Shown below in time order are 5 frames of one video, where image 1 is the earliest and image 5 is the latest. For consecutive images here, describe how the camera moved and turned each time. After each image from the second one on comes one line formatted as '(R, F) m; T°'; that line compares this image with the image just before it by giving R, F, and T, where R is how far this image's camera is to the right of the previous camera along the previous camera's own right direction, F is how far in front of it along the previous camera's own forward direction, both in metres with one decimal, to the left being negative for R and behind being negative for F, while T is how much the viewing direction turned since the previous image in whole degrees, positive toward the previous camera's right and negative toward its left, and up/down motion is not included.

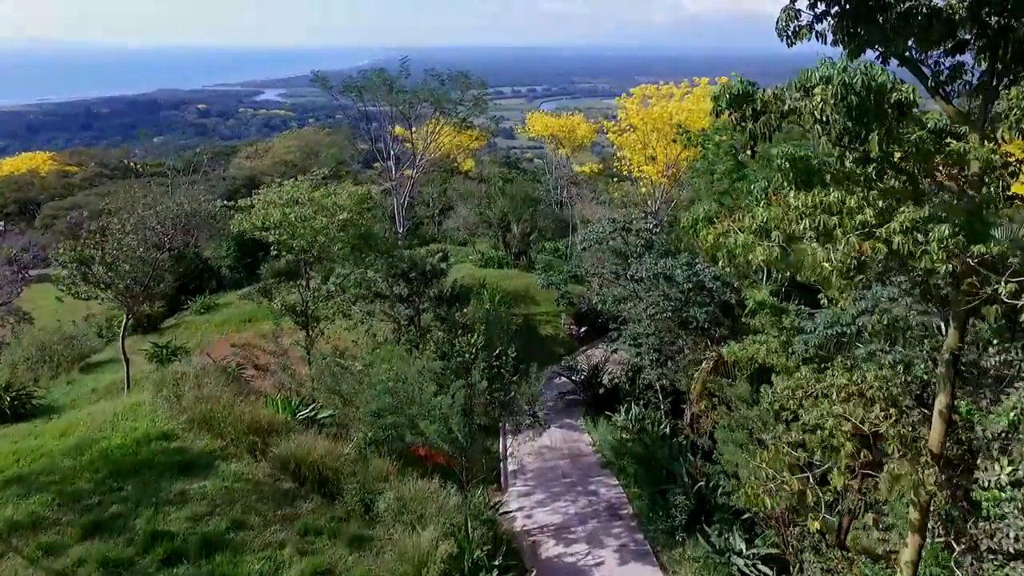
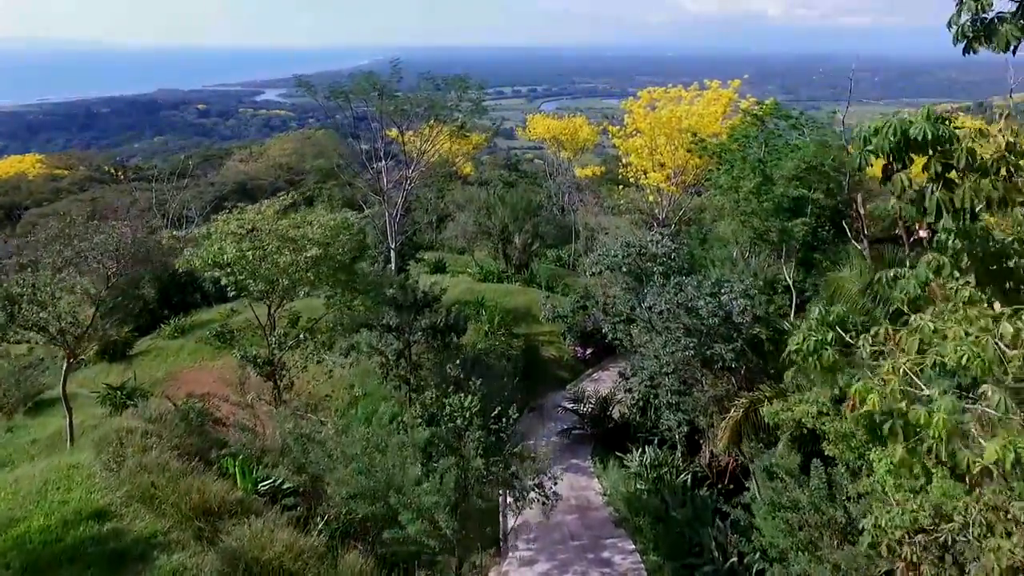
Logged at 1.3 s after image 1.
(0.0, +1.1) m; 0°
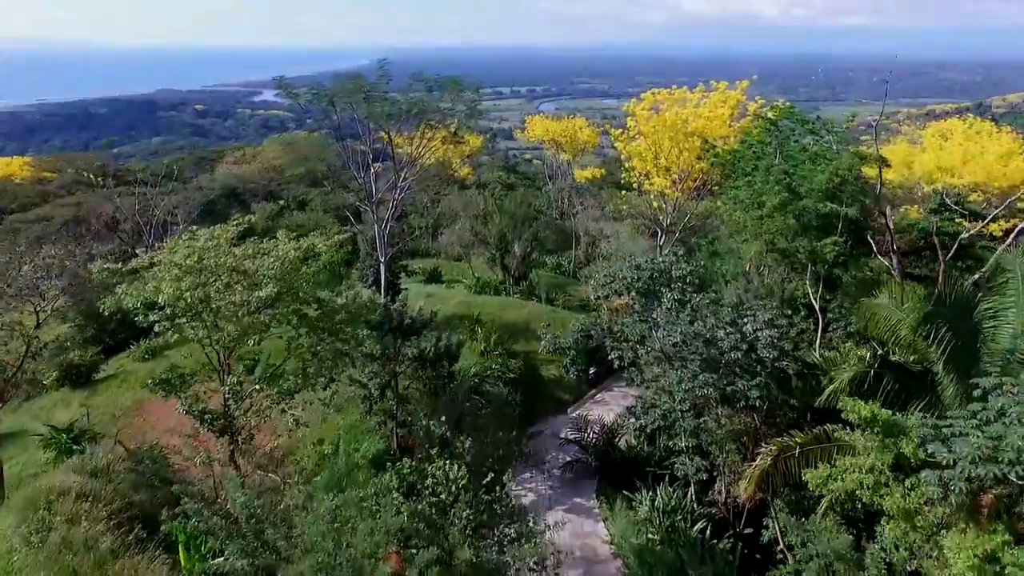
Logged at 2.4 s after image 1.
(0.0, +1.0) m; 0°
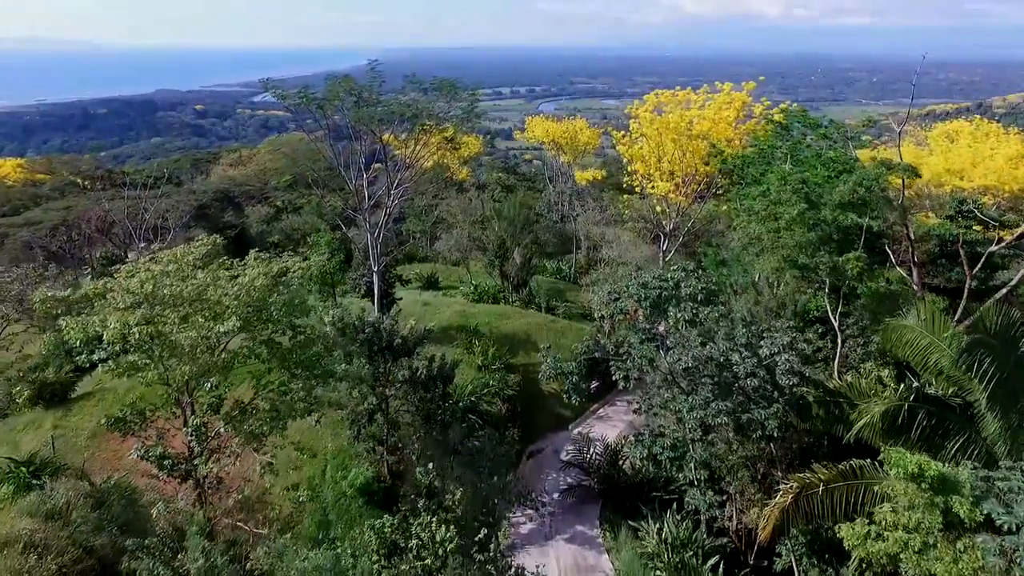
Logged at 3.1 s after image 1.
(0.0, +0.6) m; 0°
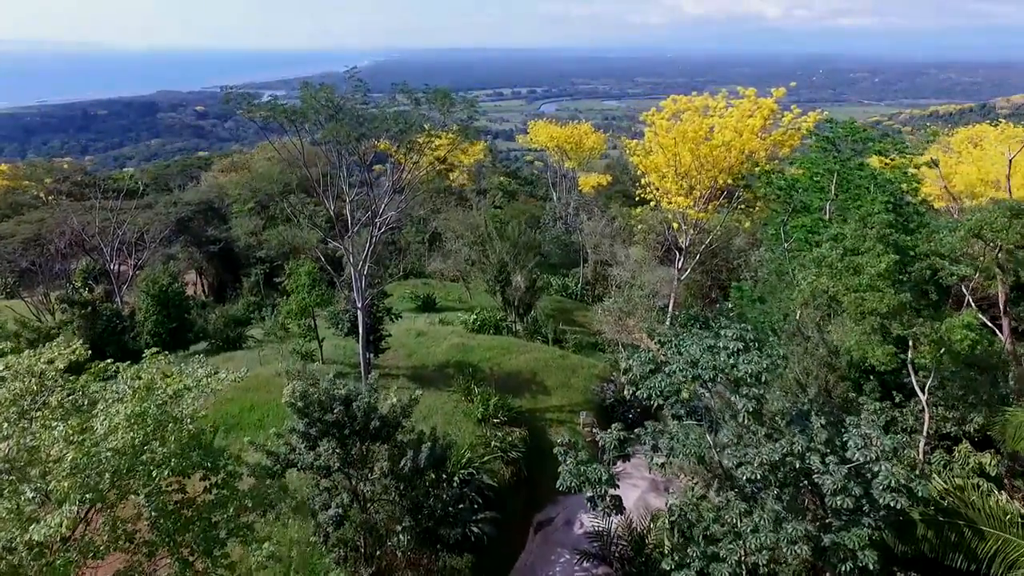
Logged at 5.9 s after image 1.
(-0.1, +1.7) m; 0°
